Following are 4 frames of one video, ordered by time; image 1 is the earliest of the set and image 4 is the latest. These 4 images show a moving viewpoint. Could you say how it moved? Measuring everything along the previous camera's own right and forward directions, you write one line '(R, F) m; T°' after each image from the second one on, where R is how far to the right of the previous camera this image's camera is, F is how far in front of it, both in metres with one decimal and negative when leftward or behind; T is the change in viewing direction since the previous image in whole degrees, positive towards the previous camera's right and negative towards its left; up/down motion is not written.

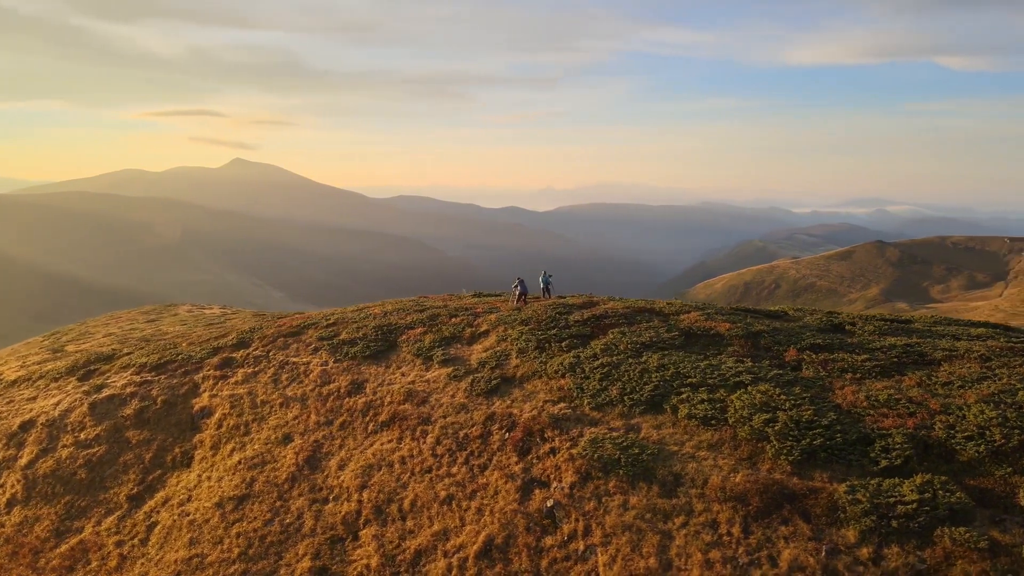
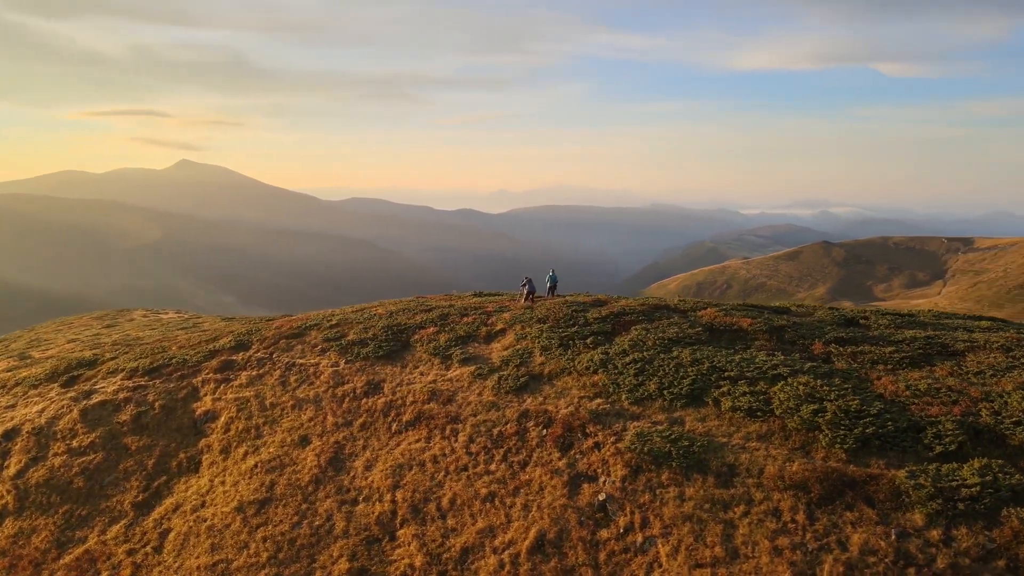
(-1.8, 0.0) m; +3°
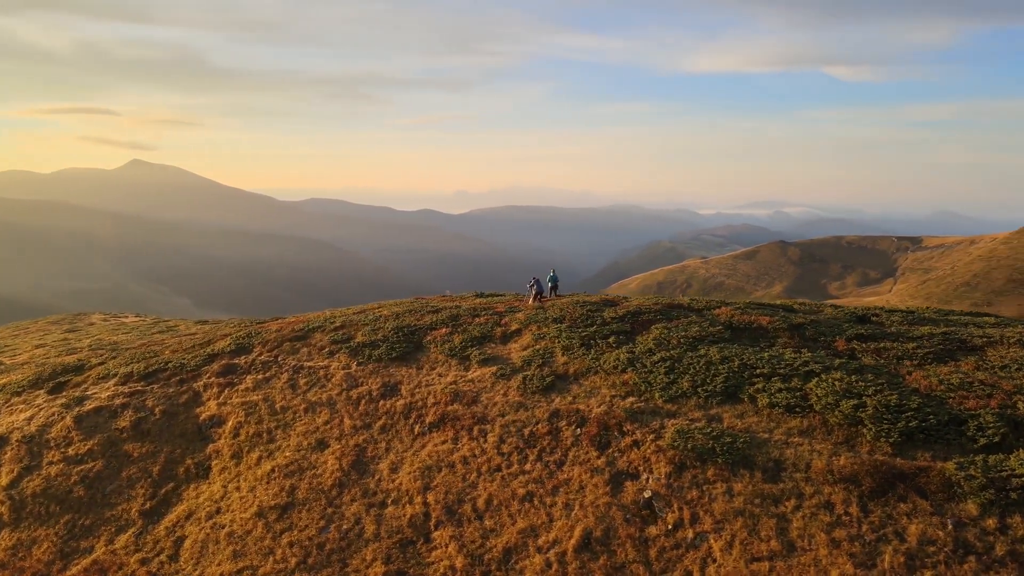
(-1.6, 0.0) m; +3°
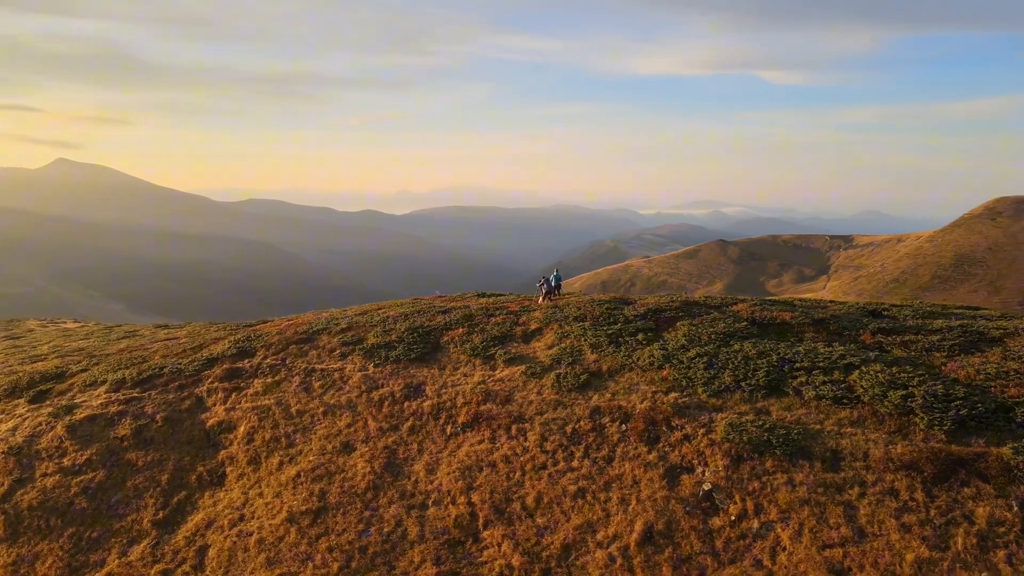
(-2.3, 0.0) m; +4°
